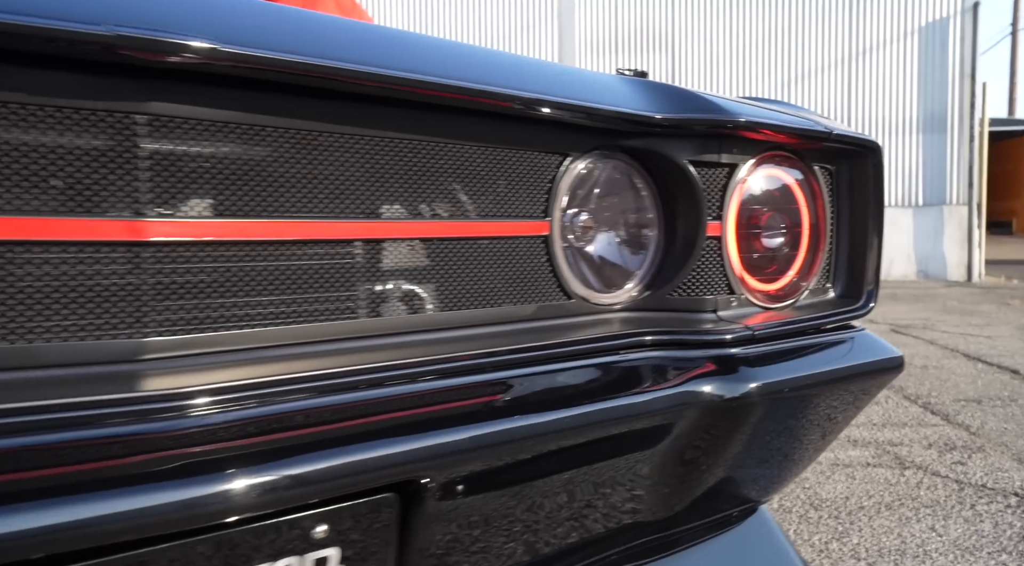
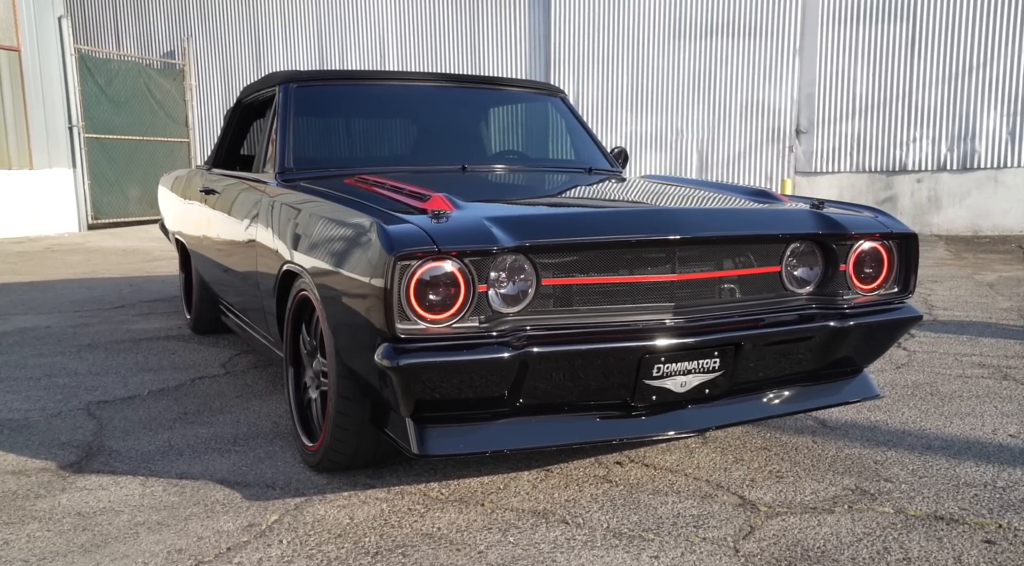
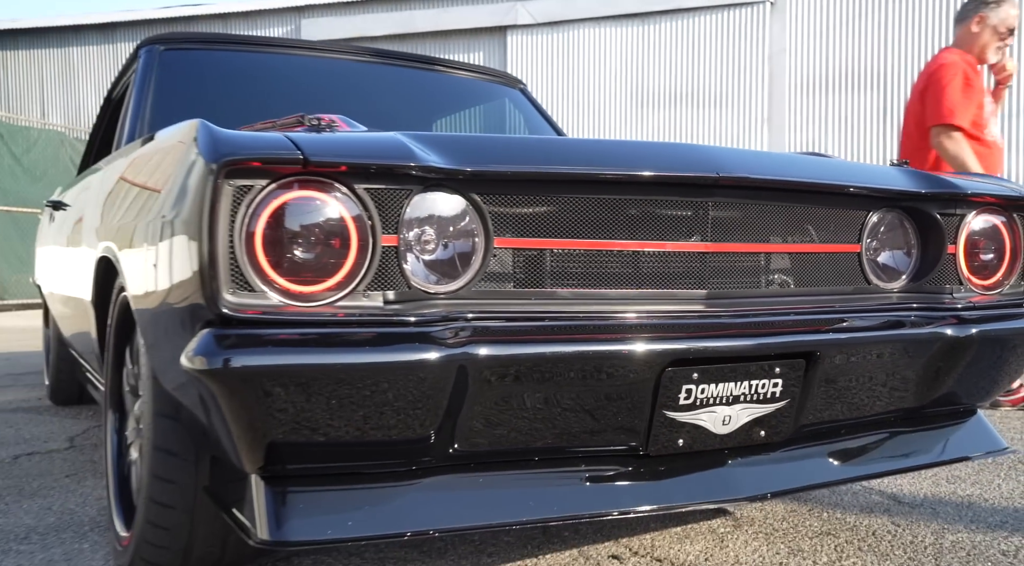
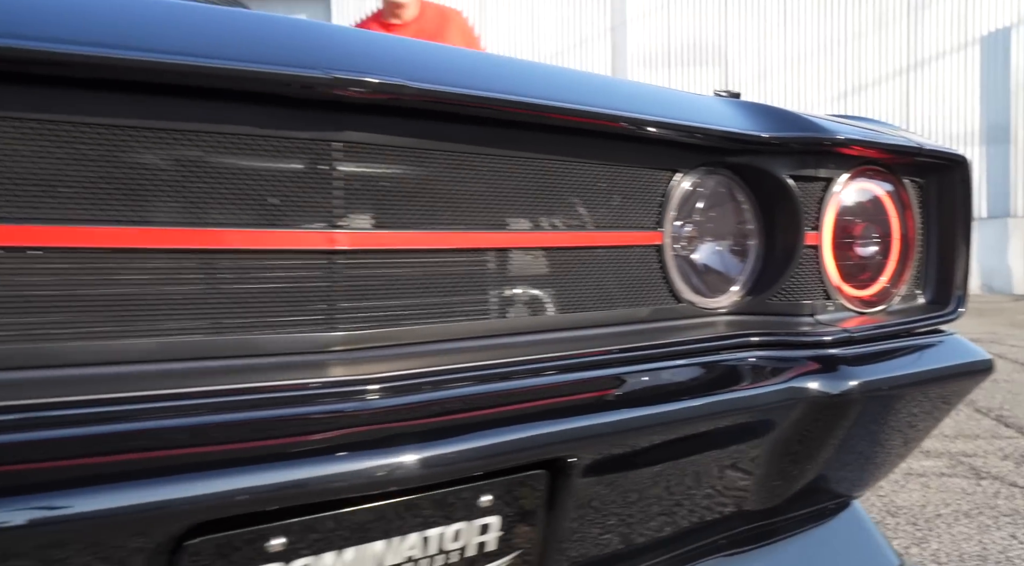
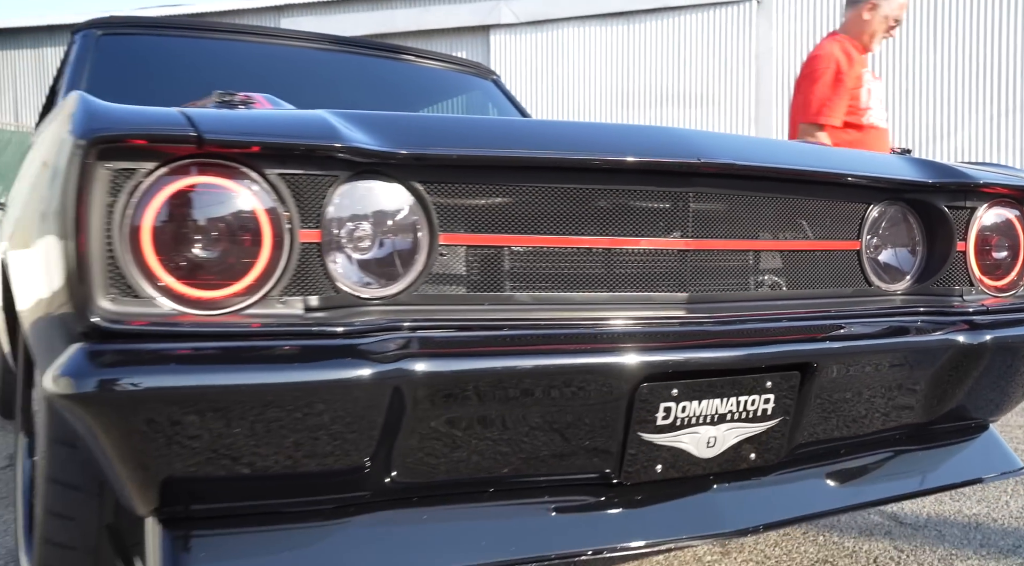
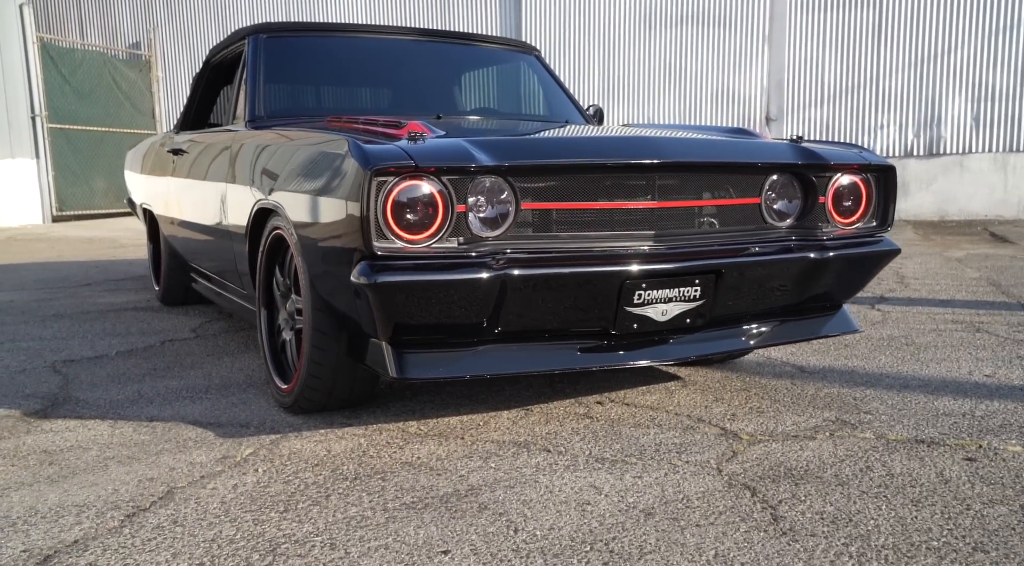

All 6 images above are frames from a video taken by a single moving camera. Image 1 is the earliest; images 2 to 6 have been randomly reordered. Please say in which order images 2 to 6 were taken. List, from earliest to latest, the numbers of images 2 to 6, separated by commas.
4, 5, 3, 6, 2
